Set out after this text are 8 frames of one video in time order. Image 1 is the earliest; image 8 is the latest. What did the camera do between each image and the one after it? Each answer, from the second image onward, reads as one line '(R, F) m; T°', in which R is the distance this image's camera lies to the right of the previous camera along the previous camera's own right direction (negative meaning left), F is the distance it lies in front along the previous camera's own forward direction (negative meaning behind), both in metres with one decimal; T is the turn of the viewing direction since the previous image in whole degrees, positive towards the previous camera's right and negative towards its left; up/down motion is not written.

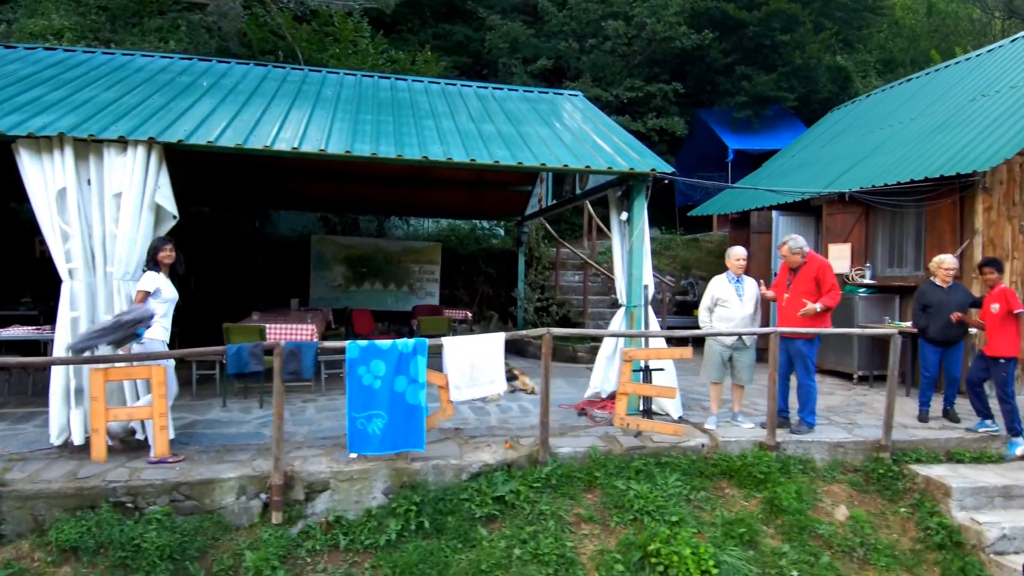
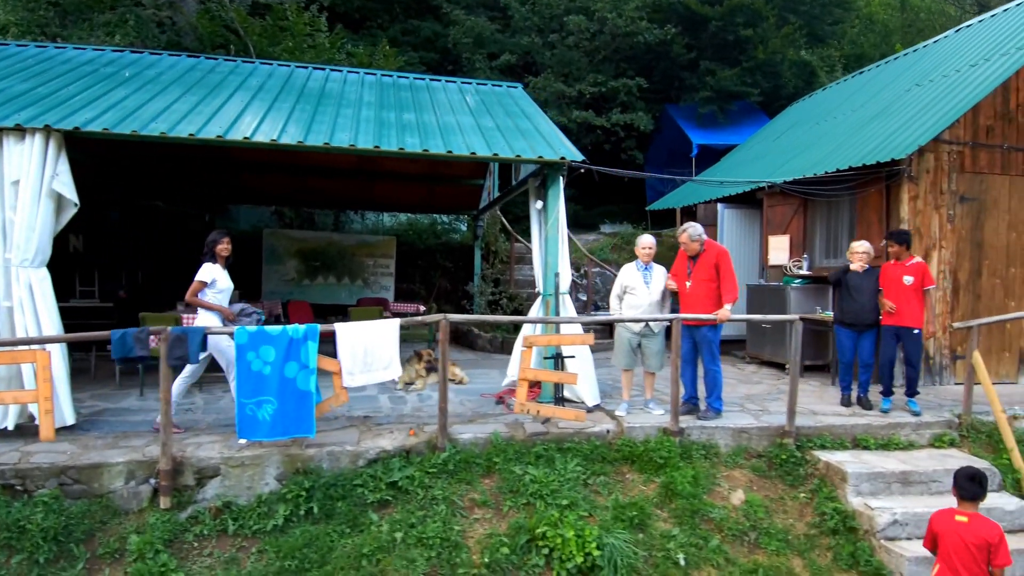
(+0.8, 0.0) m; 0°
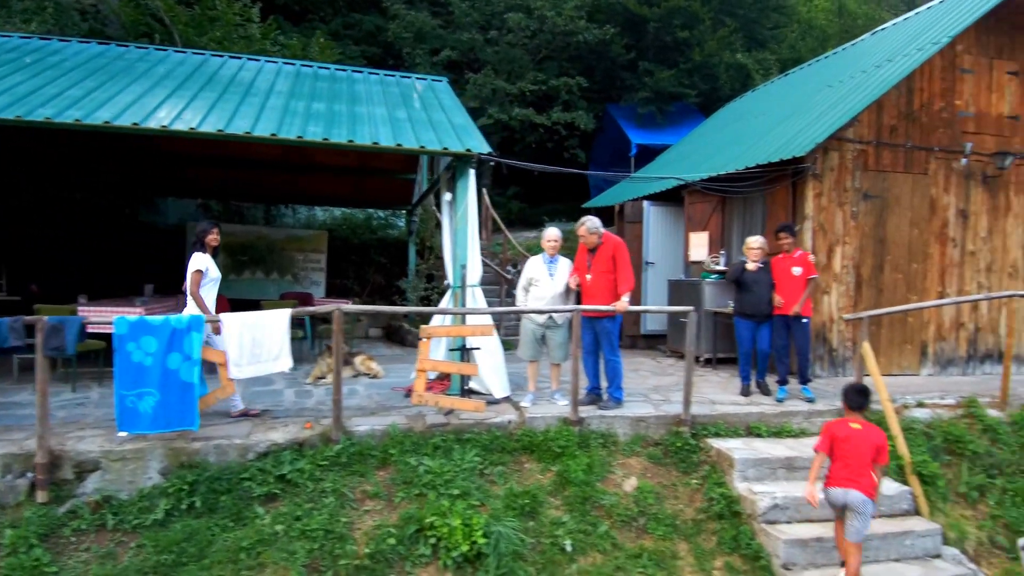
(+0.5, 0.0) m; +3°
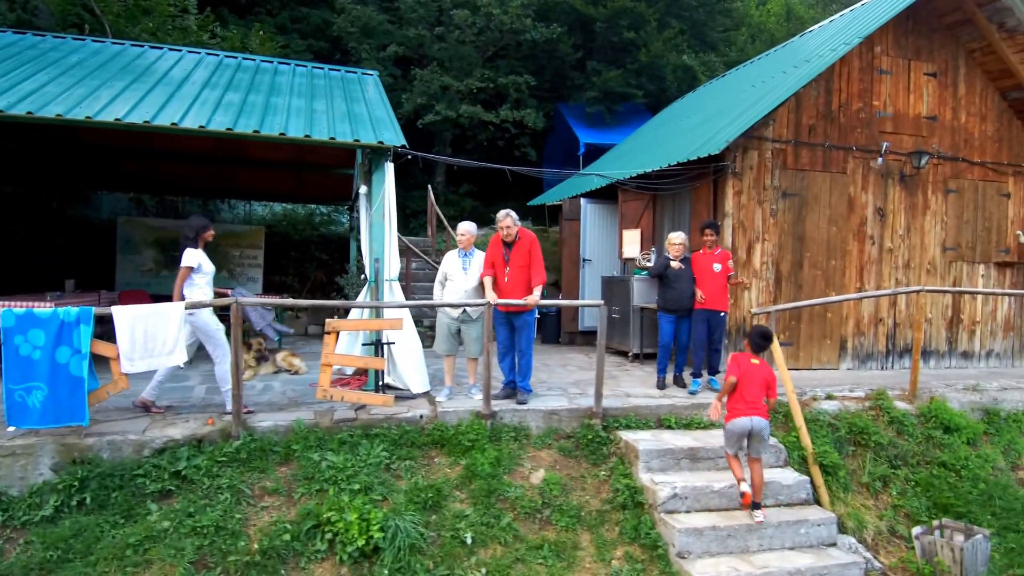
(+0.5, 0.0) m; +3°
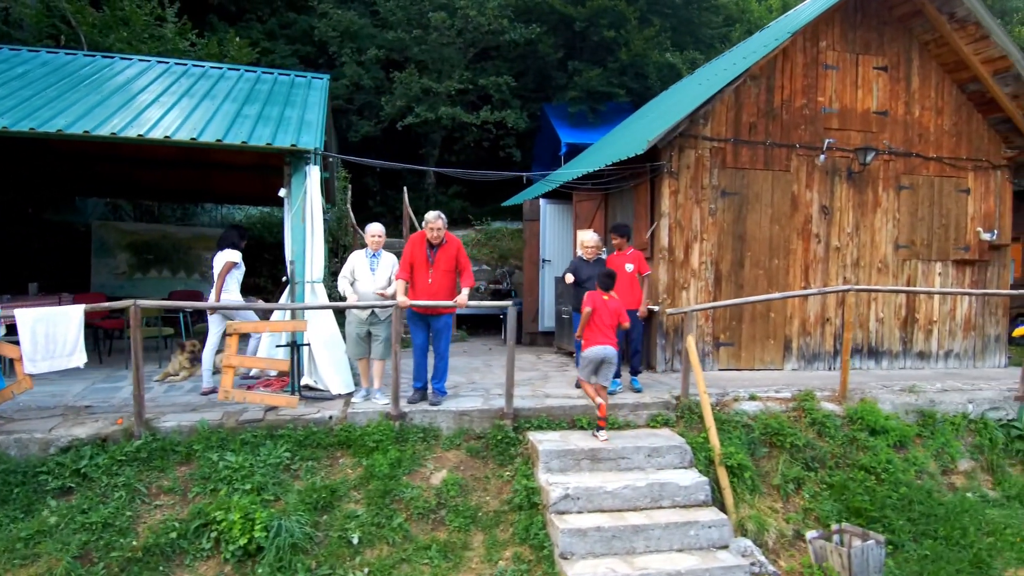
(+1.0, 0.0) m; -2°
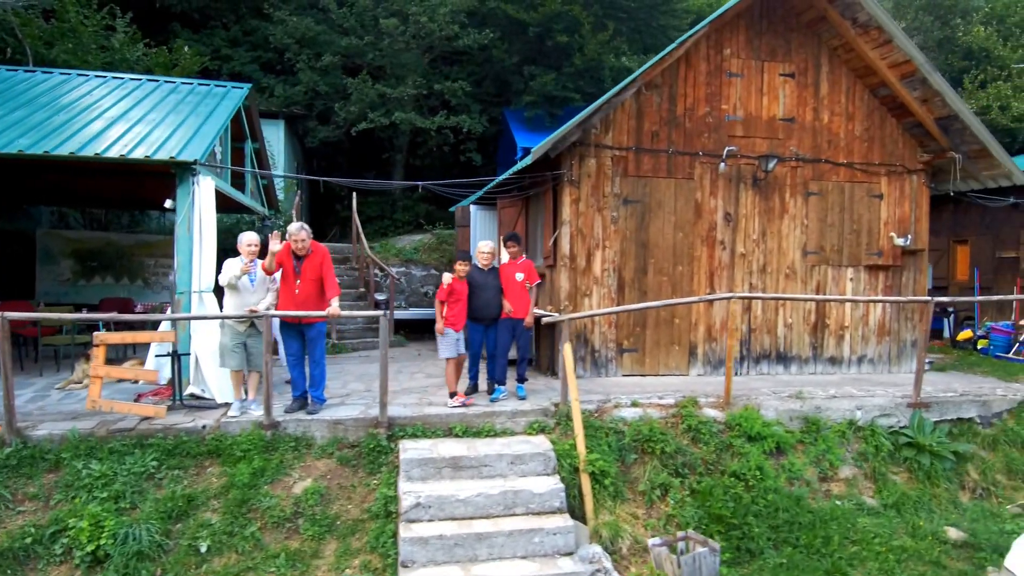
(+1.1, -0.1) m; -1°
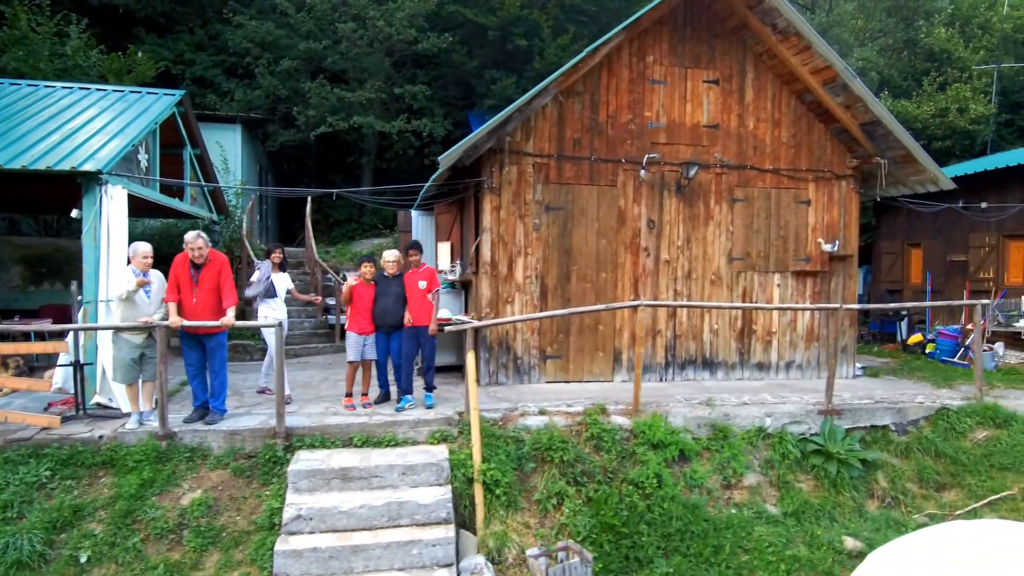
(+0.9, 0.0) m; 0°
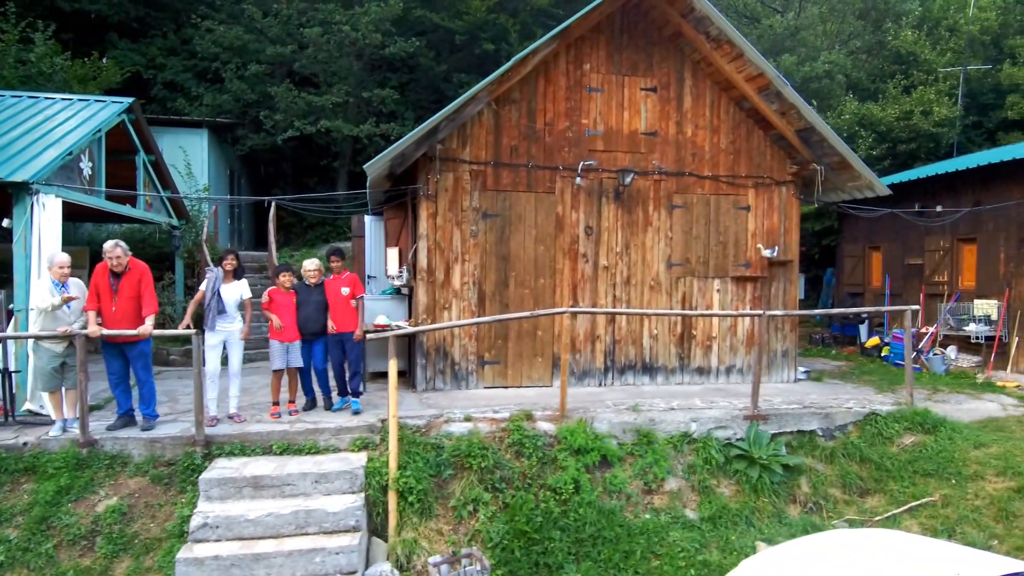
(+0.7, -0.1) m; 0°
